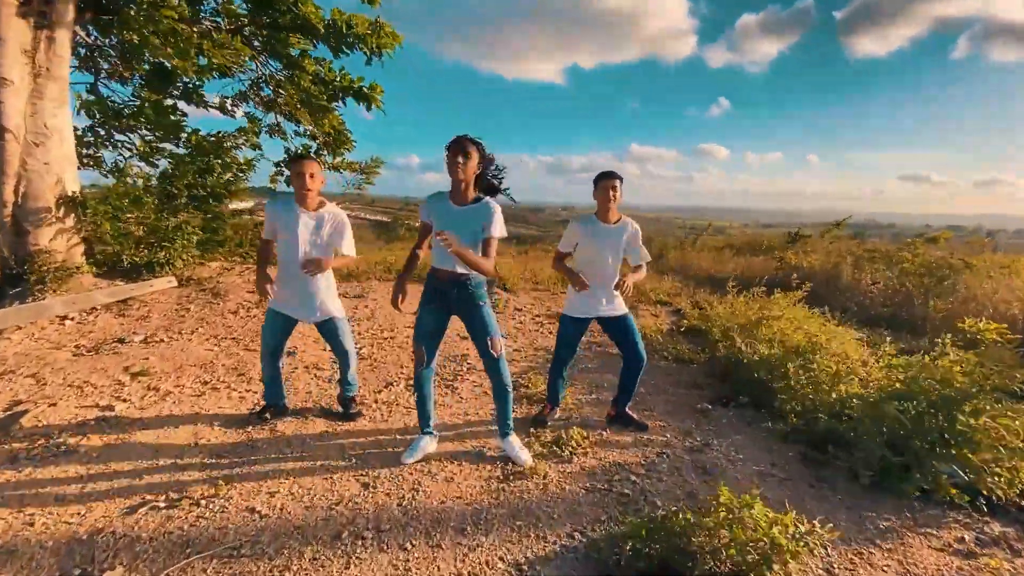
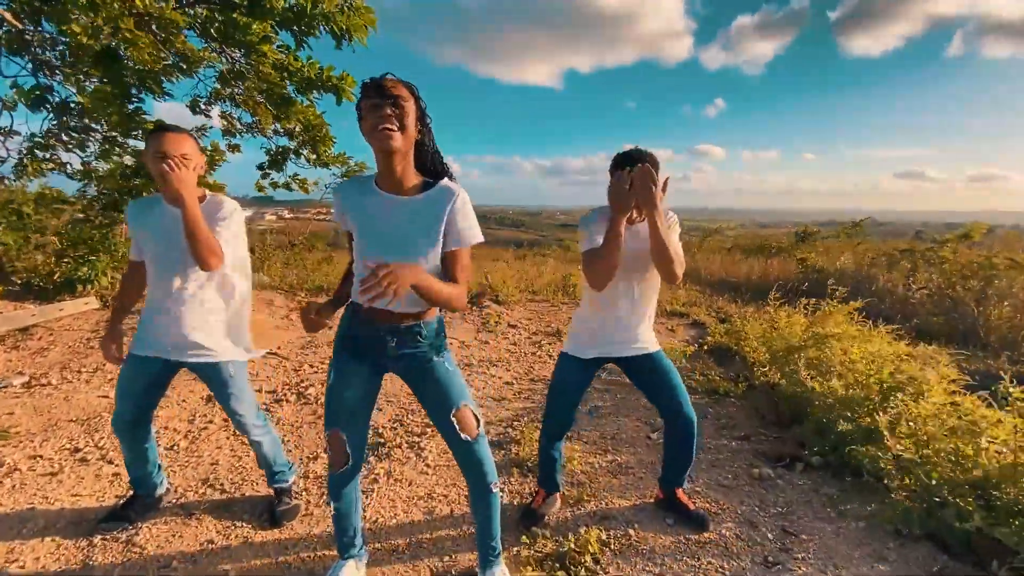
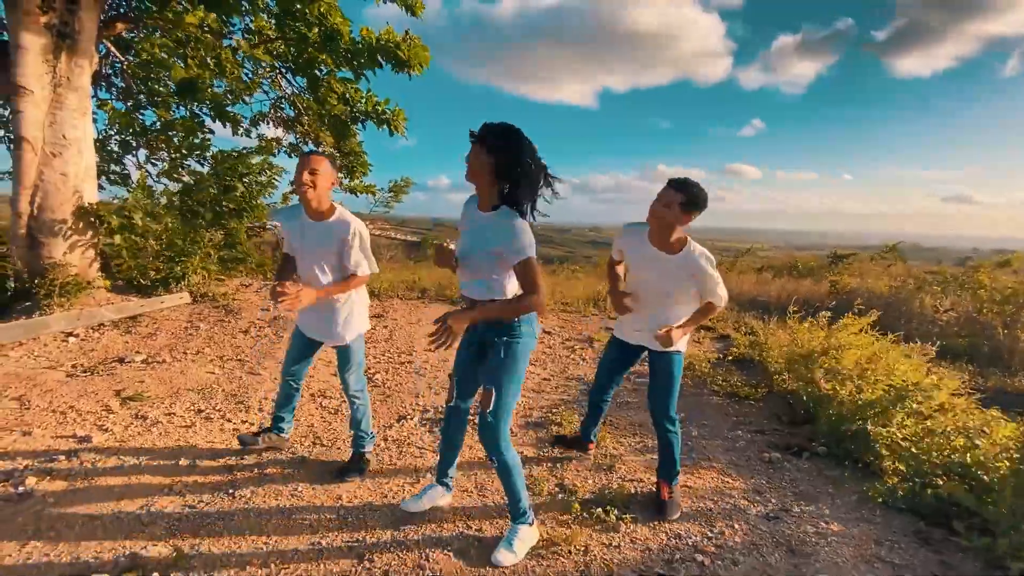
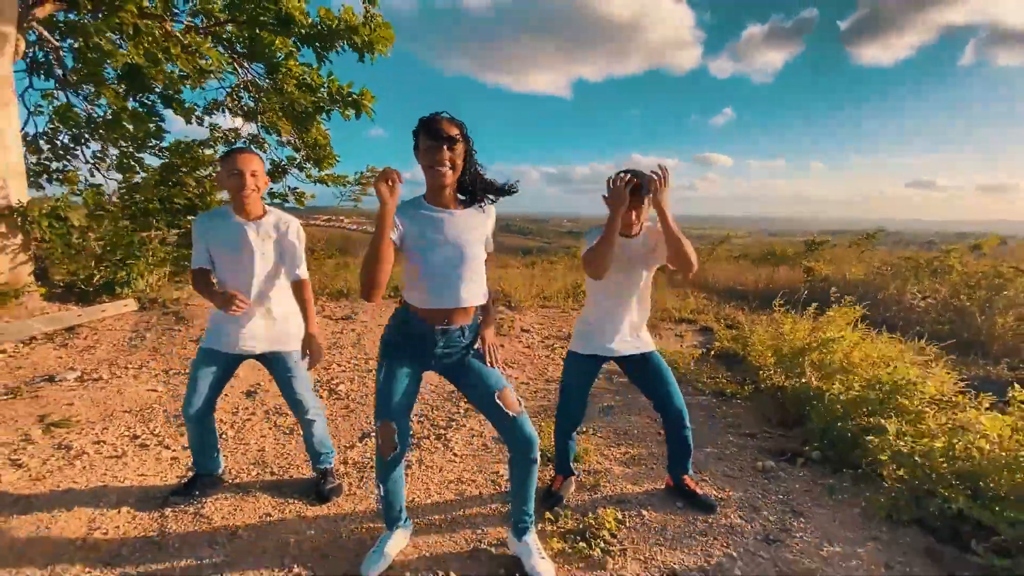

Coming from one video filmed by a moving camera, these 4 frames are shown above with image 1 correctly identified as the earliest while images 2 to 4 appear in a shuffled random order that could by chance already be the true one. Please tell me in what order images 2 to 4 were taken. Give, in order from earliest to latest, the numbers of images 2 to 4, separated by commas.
2, 4, 3
